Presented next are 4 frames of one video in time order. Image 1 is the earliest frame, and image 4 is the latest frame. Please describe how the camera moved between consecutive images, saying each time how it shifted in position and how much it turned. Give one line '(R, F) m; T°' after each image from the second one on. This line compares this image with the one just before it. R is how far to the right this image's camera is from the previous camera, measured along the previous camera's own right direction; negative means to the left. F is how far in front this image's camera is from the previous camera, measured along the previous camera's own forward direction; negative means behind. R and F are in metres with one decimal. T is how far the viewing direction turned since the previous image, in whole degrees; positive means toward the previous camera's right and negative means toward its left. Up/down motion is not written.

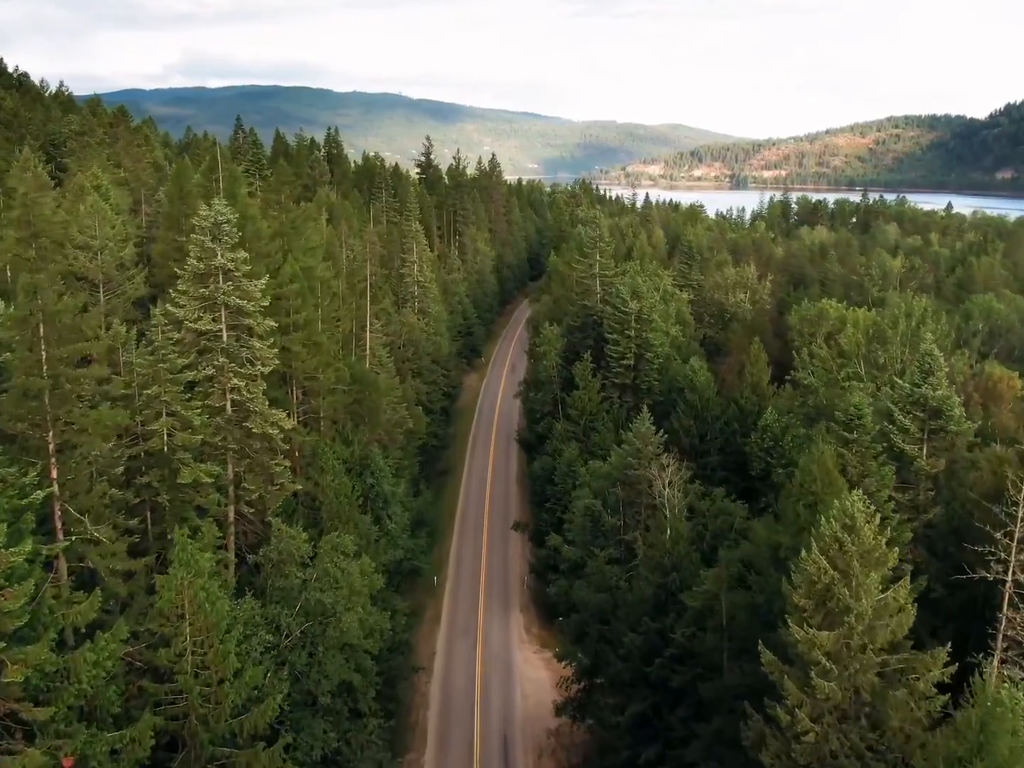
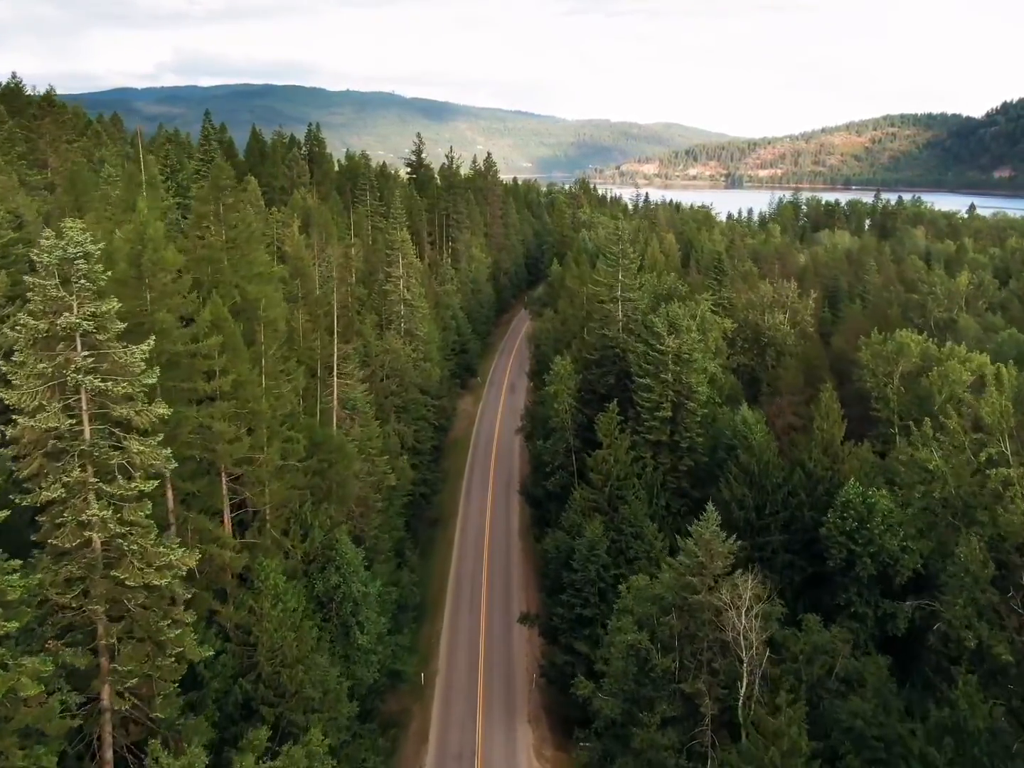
(-0.7, +11.5) m; 0°
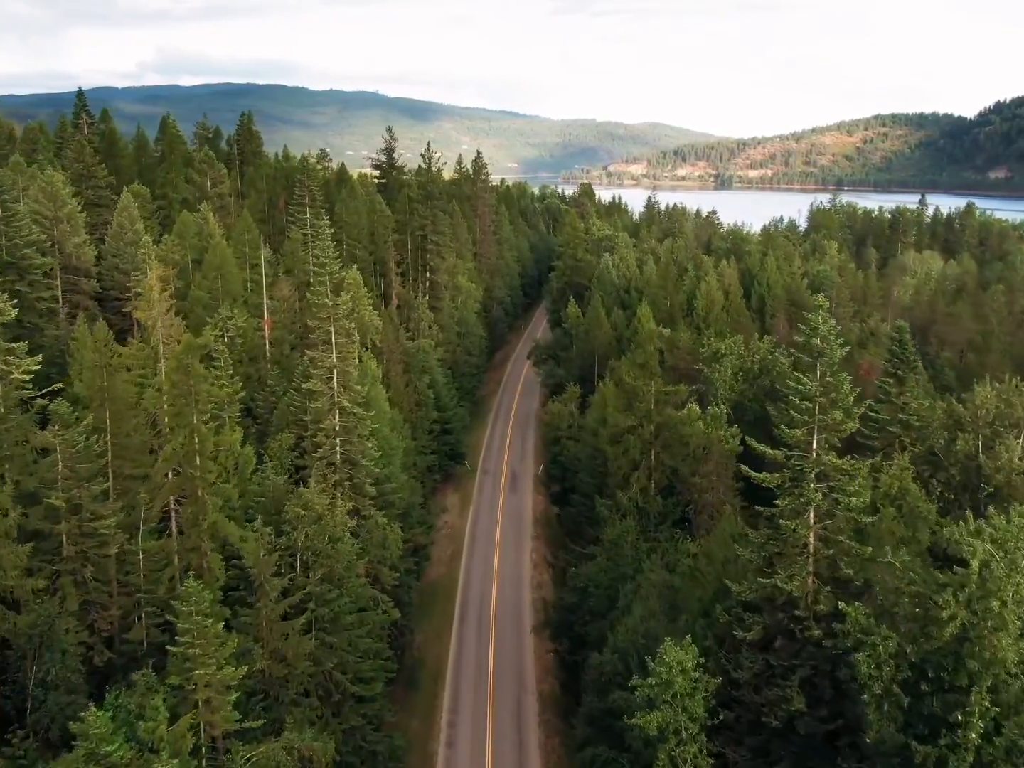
(-1.6, +31.4) m; +1°
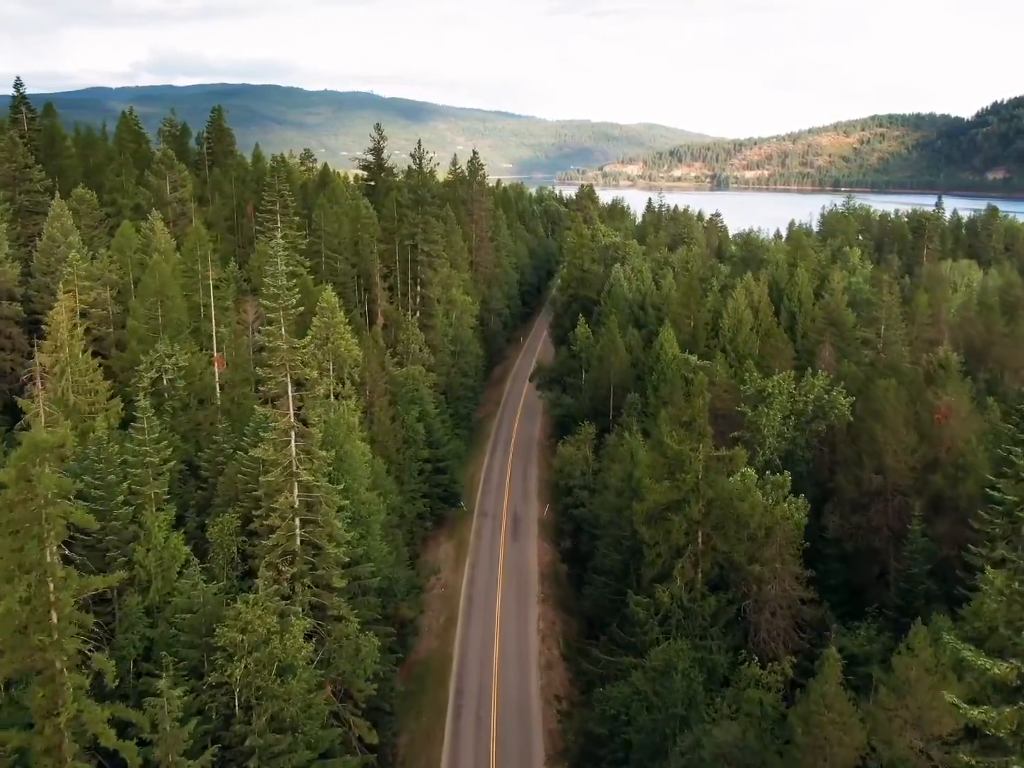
(-0.6, +9.5) m; 0°
